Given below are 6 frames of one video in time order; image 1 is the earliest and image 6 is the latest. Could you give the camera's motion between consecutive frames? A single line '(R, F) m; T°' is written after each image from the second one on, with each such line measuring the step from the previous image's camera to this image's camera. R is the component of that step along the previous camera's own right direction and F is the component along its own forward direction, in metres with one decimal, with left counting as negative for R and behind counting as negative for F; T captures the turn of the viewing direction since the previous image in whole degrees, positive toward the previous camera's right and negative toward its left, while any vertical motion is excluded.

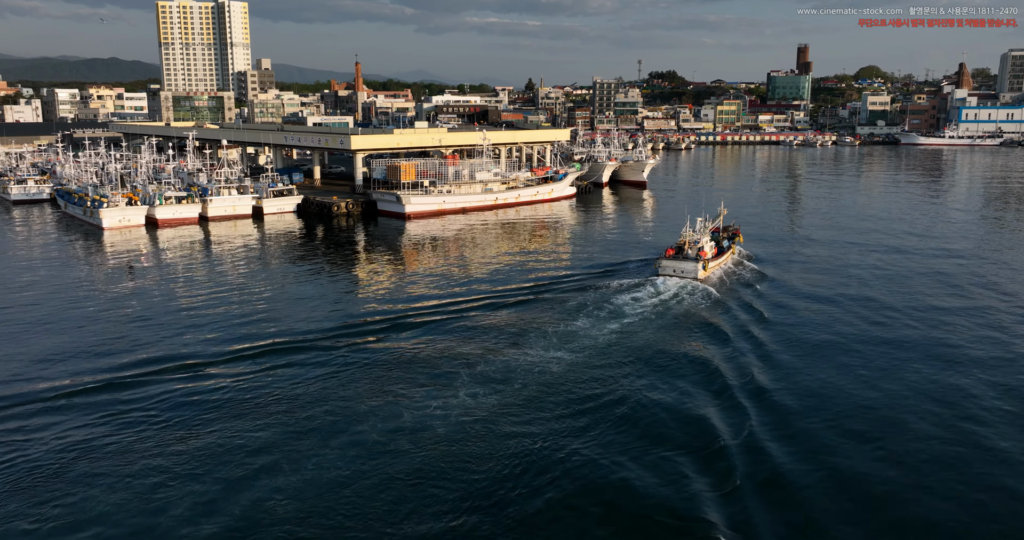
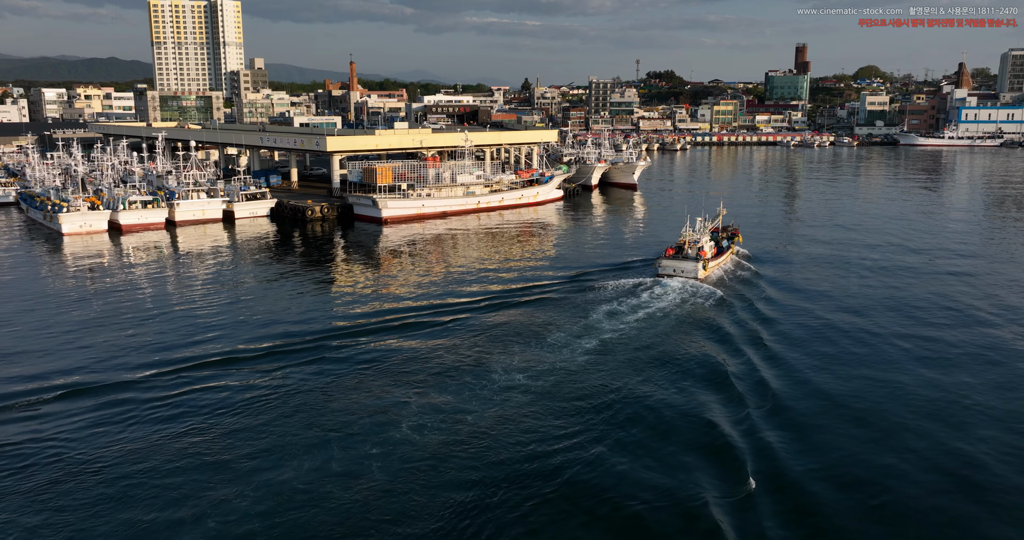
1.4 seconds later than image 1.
(+0.6, +1.0) m; 0°
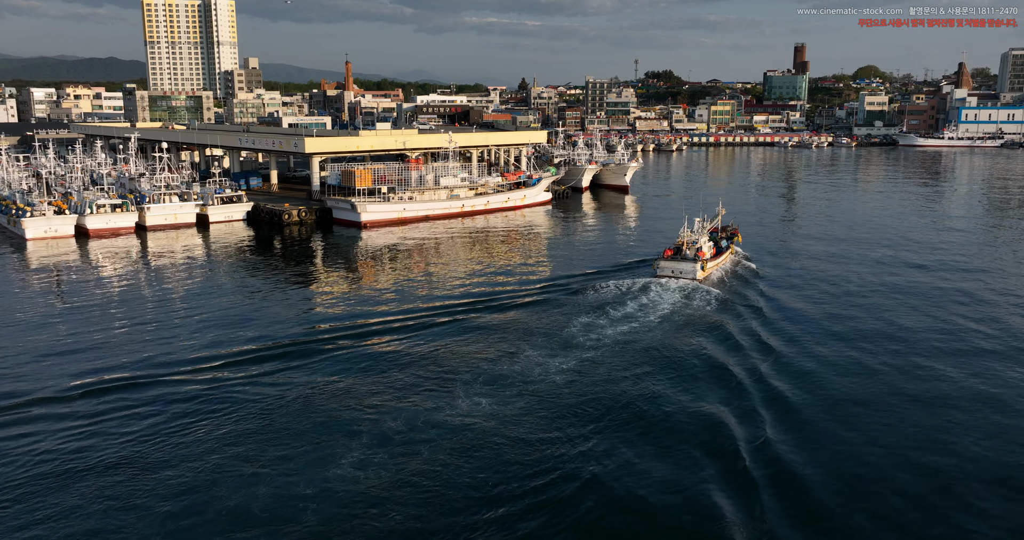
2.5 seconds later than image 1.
(+0.5, +0.8) m; 0°
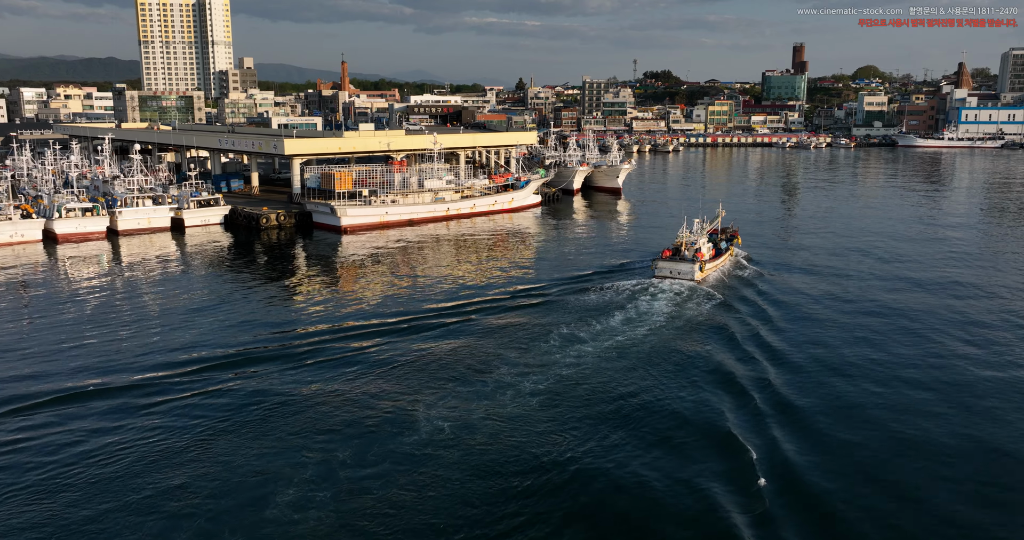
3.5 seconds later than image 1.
(+0.4, +0.7) m; 0°
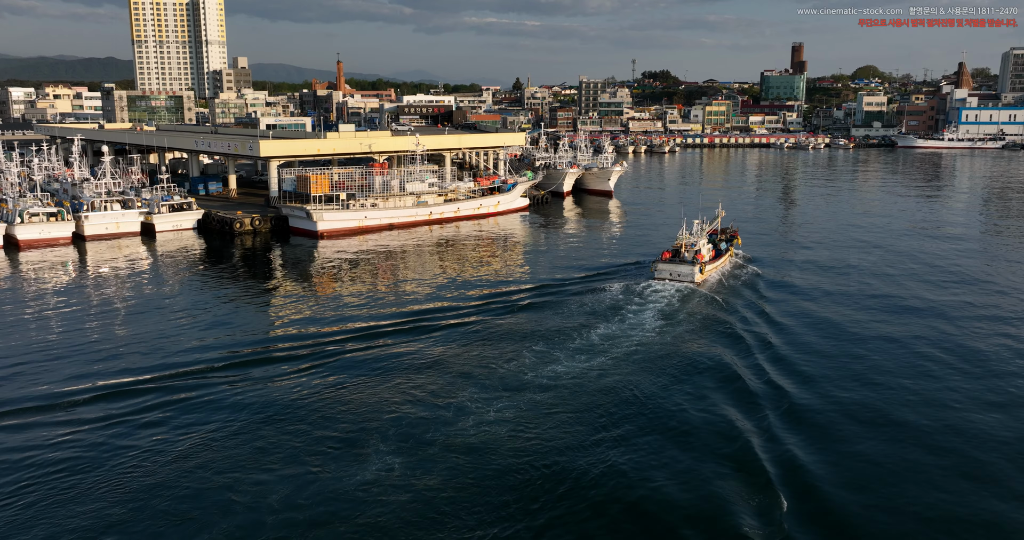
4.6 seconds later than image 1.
(+0.5, +0.8) m; 0°
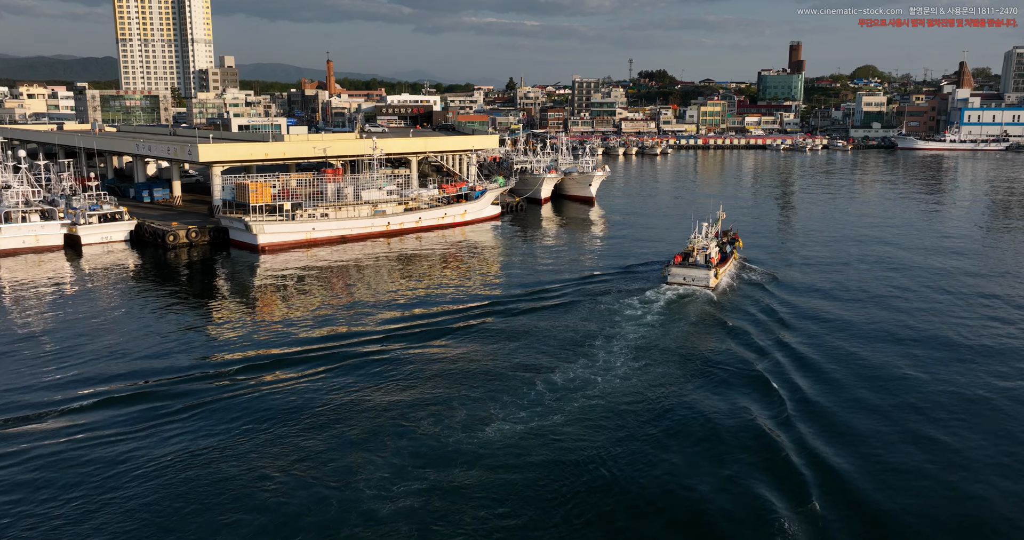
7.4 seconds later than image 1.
(+1.0, +2.0) m; 0°
